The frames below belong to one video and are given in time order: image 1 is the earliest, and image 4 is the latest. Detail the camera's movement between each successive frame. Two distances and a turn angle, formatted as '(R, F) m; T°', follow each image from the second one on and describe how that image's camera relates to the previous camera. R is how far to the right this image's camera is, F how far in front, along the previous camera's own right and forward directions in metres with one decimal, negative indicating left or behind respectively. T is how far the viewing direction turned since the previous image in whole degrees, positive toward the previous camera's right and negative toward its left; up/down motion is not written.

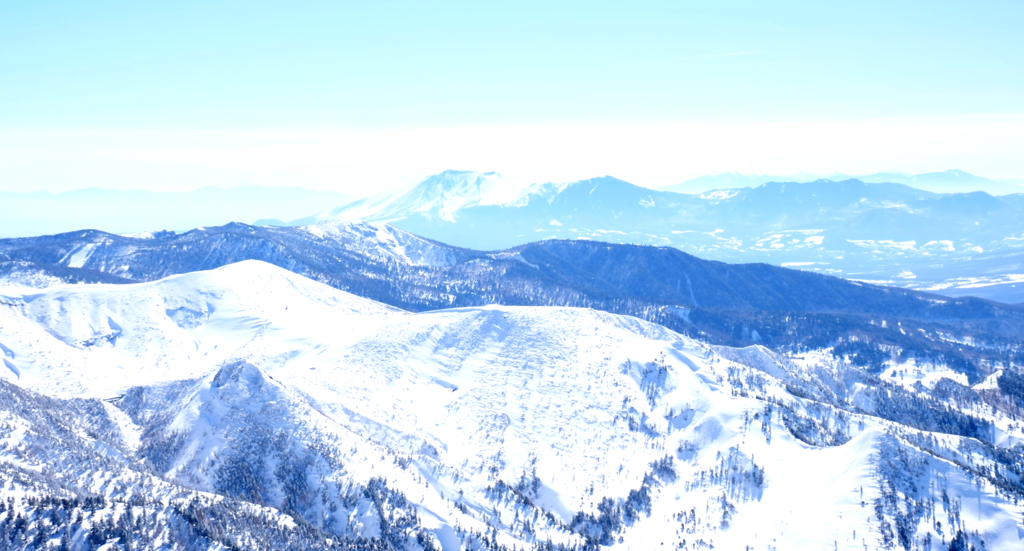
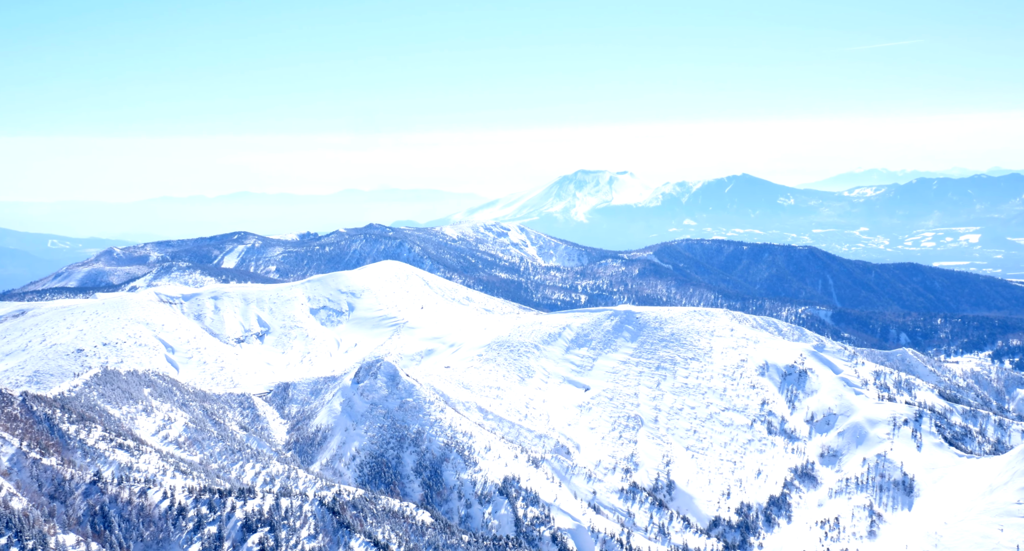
(-0.8, +3.8) m; -9°
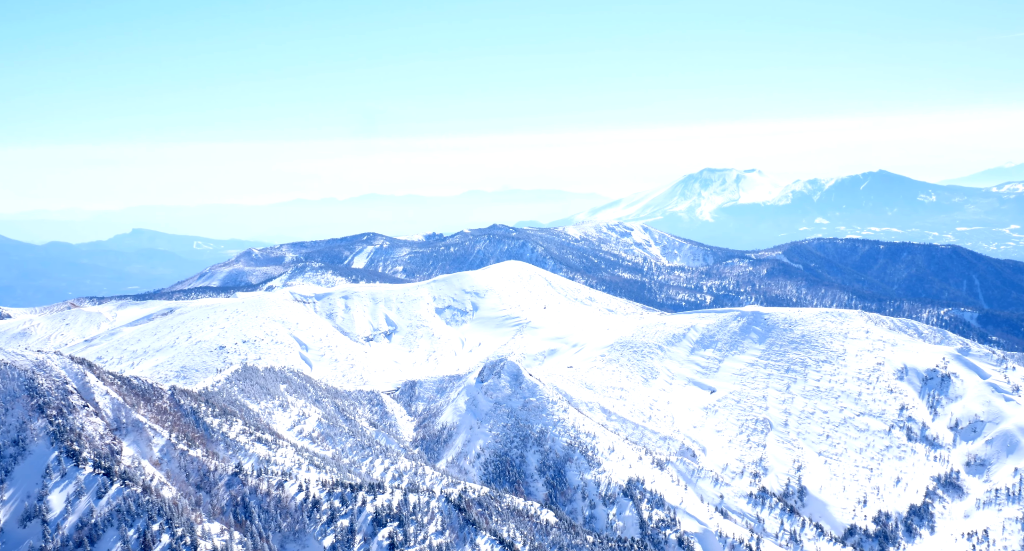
(-0.6, +2.2) m; -9°
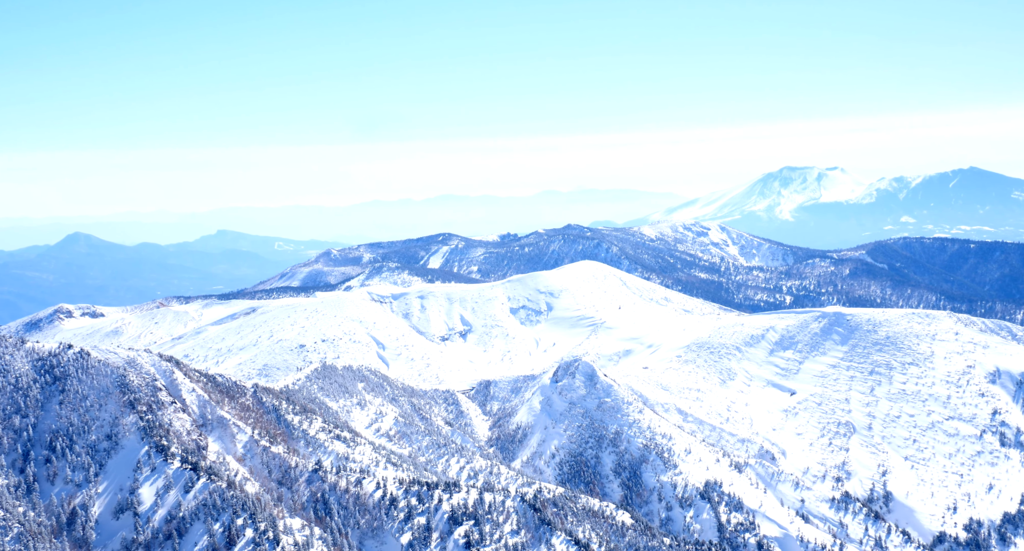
(-0.4, +1.2) m; -5°
